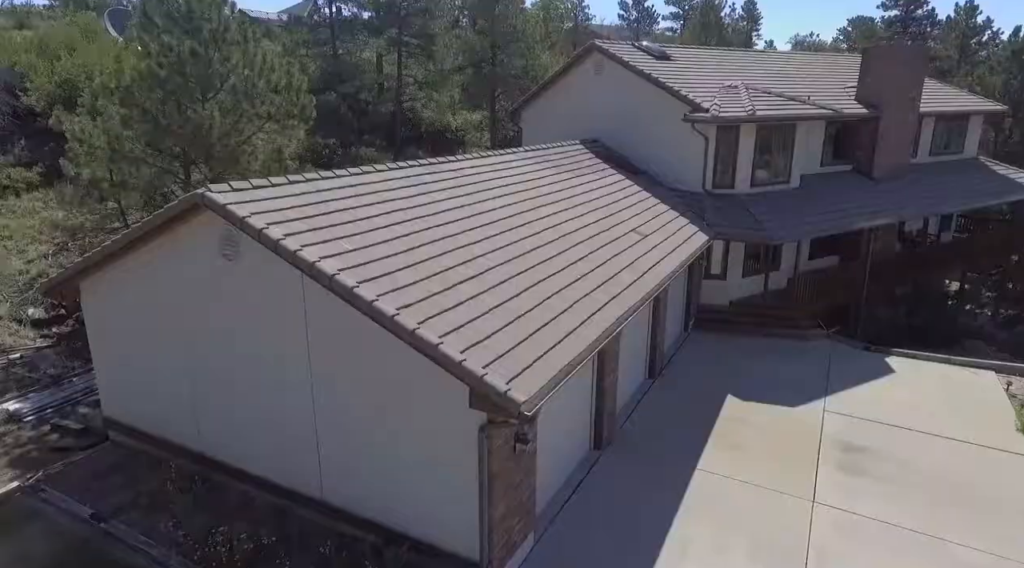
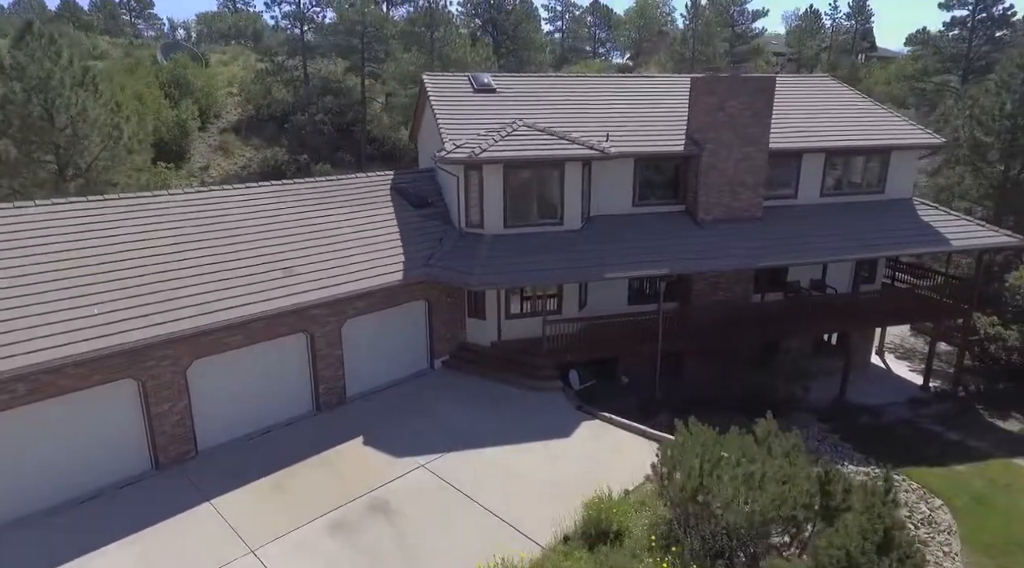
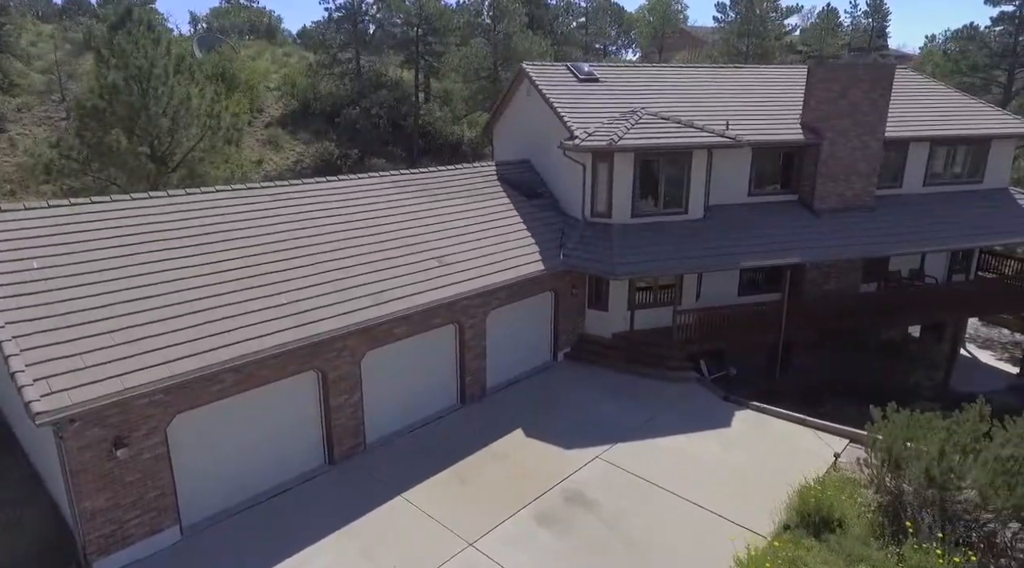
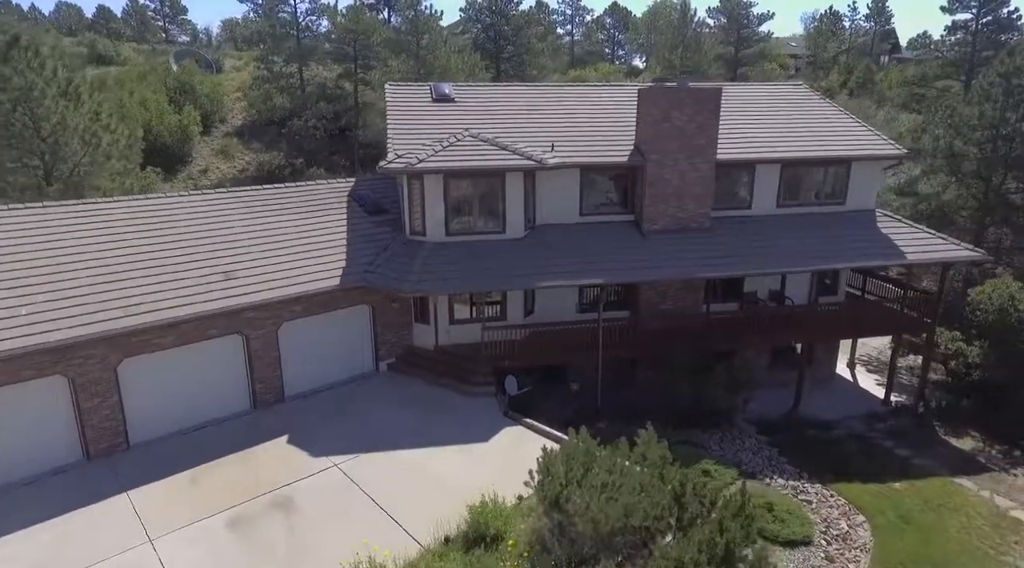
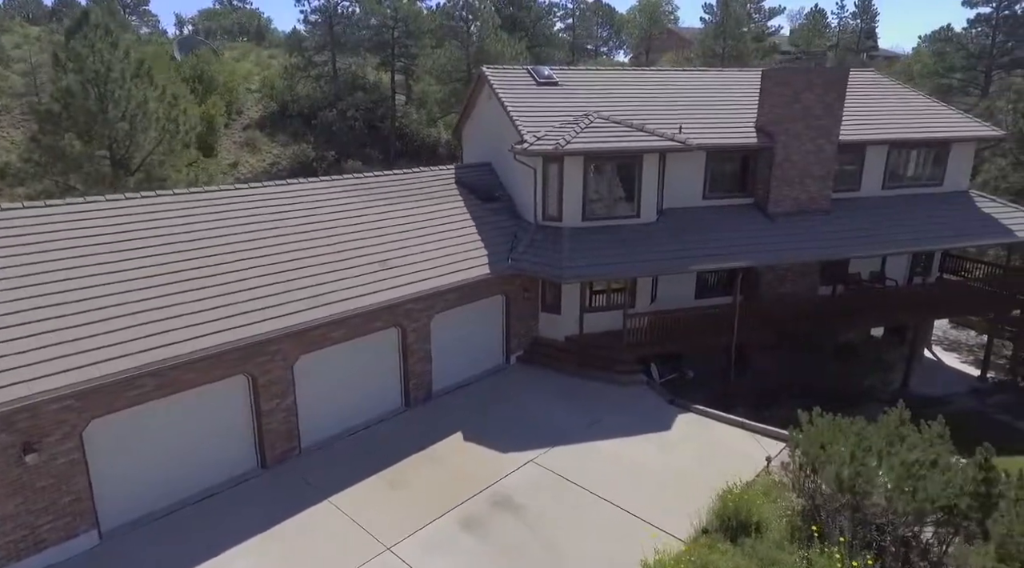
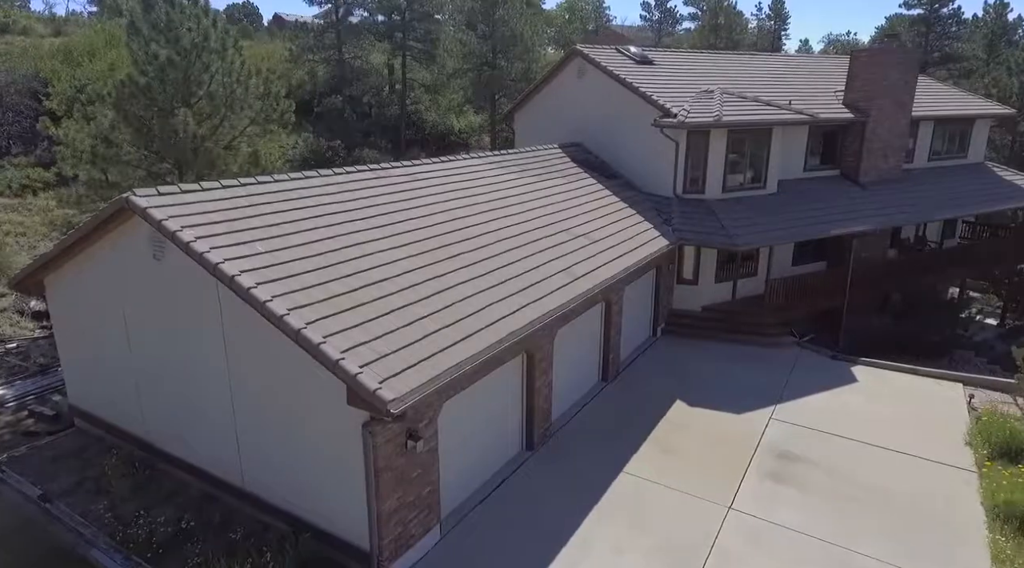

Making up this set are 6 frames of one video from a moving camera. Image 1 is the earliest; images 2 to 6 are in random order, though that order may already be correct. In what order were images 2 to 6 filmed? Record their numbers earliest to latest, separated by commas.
6, 3, 5, 2, 4
